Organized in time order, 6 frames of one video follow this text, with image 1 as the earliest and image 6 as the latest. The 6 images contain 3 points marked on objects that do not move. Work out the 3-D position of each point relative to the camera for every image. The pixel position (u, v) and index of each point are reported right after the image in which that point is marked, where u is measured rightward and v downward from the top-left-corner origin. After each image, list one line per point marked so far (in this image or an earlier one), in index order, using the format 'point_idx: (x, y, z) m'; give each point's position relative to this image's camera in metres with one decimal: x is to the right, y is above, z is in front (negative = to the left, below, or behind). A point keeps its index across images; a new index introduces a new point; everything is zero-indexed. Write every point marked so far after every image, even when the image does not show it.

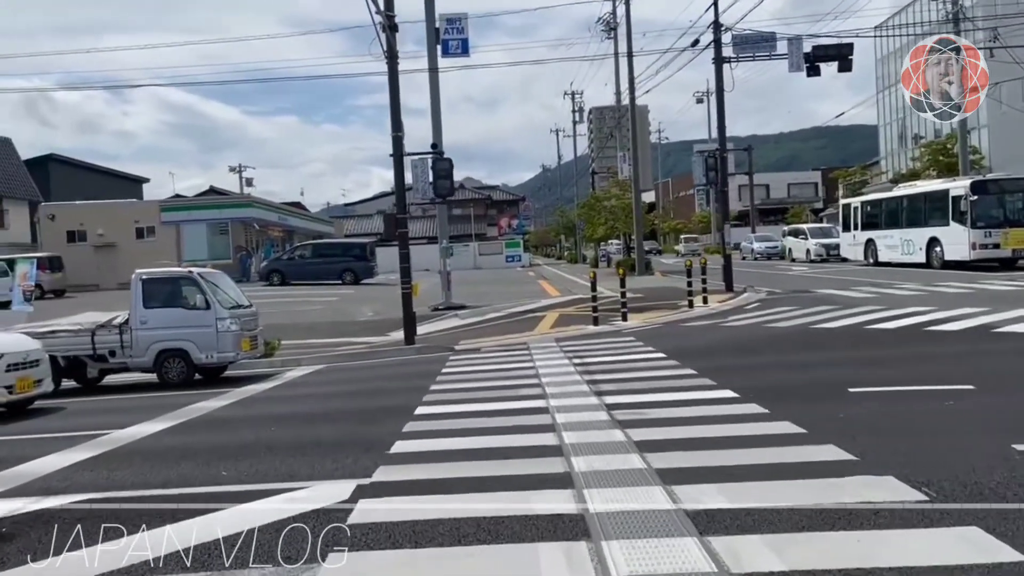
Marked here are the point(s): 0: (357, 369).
0: (-2.9, -1.5, +16.3) m
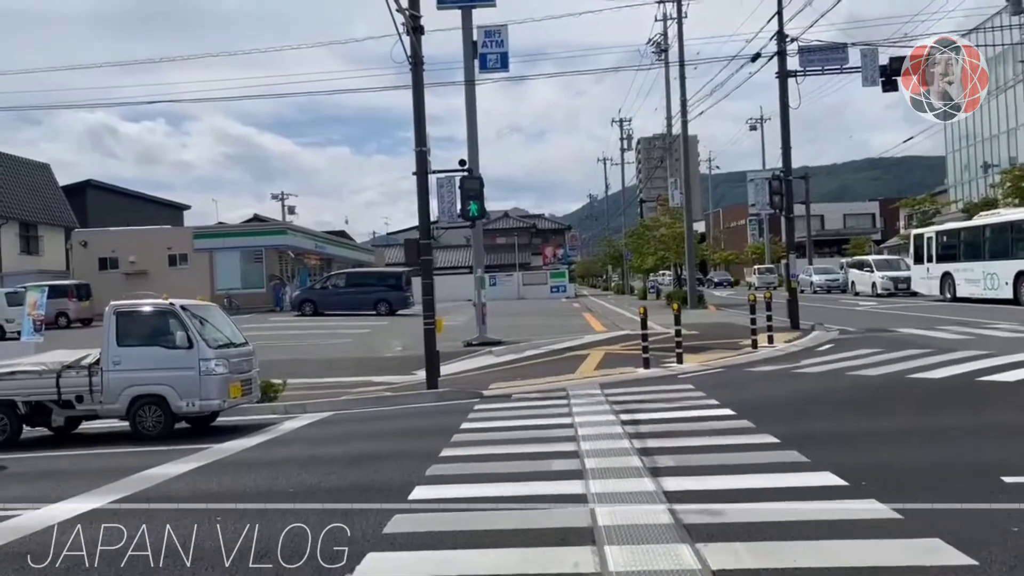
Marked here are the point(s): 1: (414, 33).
0: (-2.4, -2.2, +14.0) m
1: (-1.9, +4.9, +16.4) m
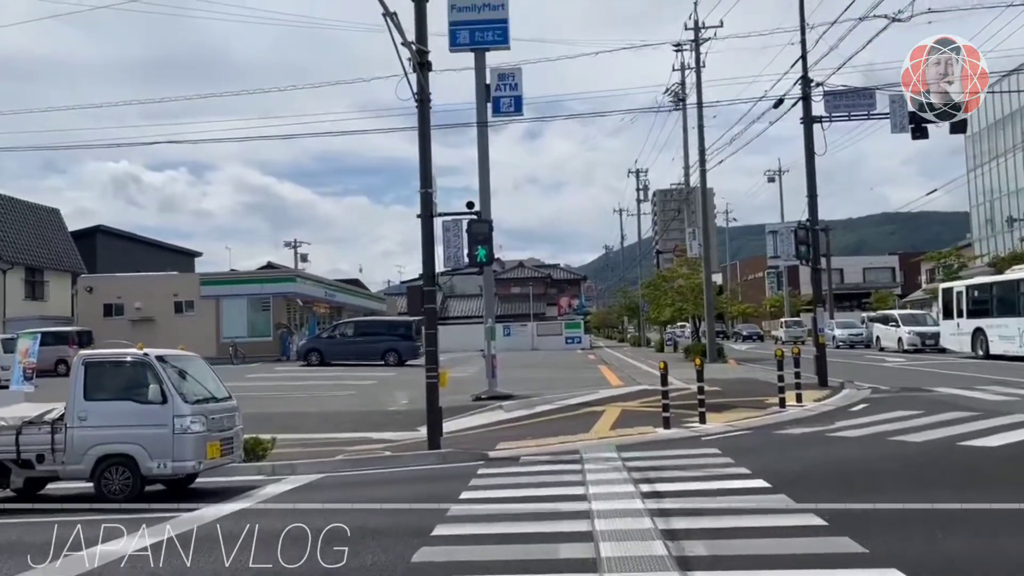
0: (-2.3, -2.9, +12.7) m
1: (-1.7, +4.0, +15.5) m
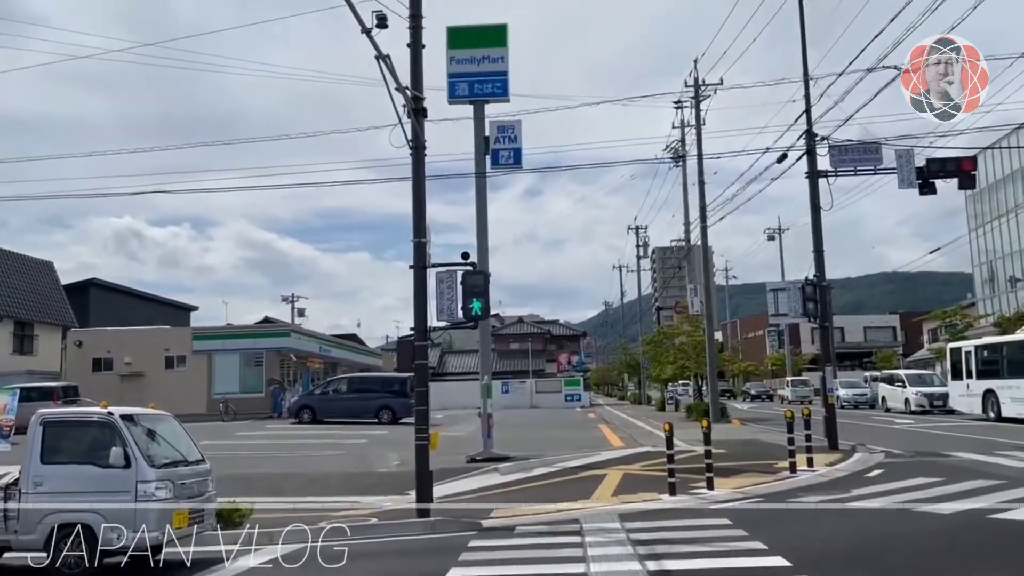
0: (-2.3, -3.7, +11.7) m
1: (-1.7, +3.0, +14.9) m
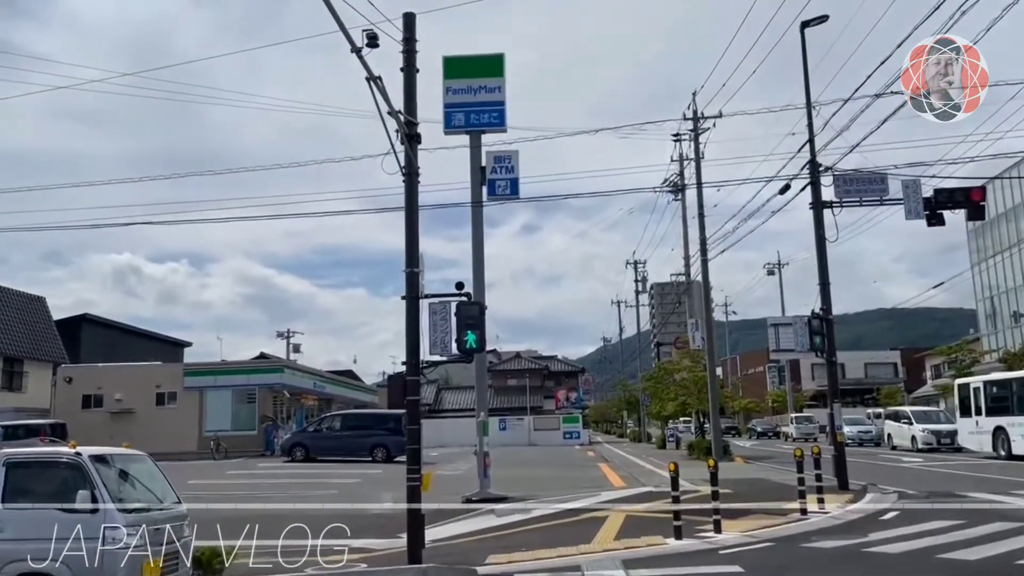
0: (-2.4, -4.1, +10.9) m
1: (-1.7, +2.5, +14.4) m
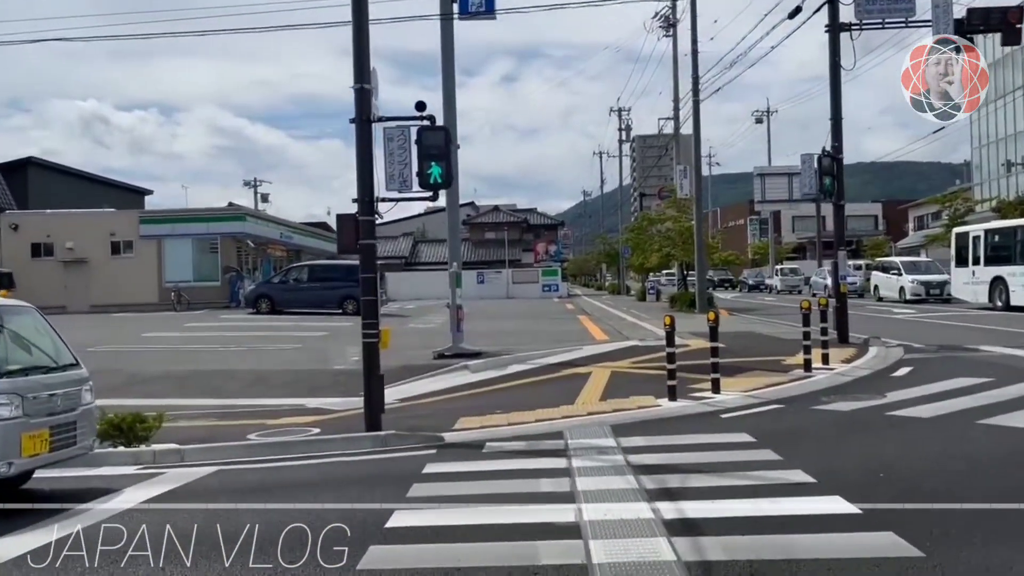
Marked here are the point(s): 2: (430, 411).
0: (-2.7, -2.1, +9.1) m
1: (-2.1, +5.0, +11.5) m
2: (-1.3, -2.0, +13.7) m
